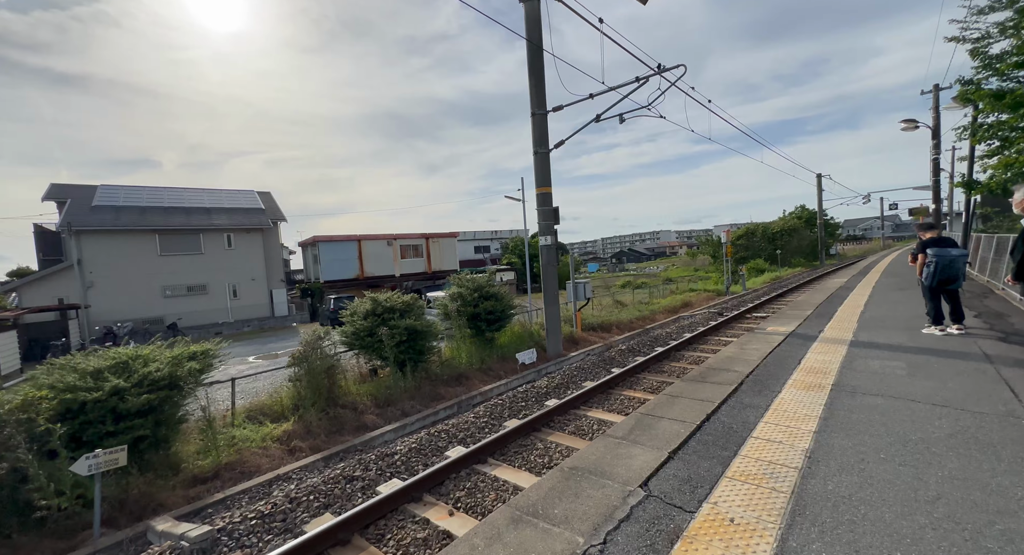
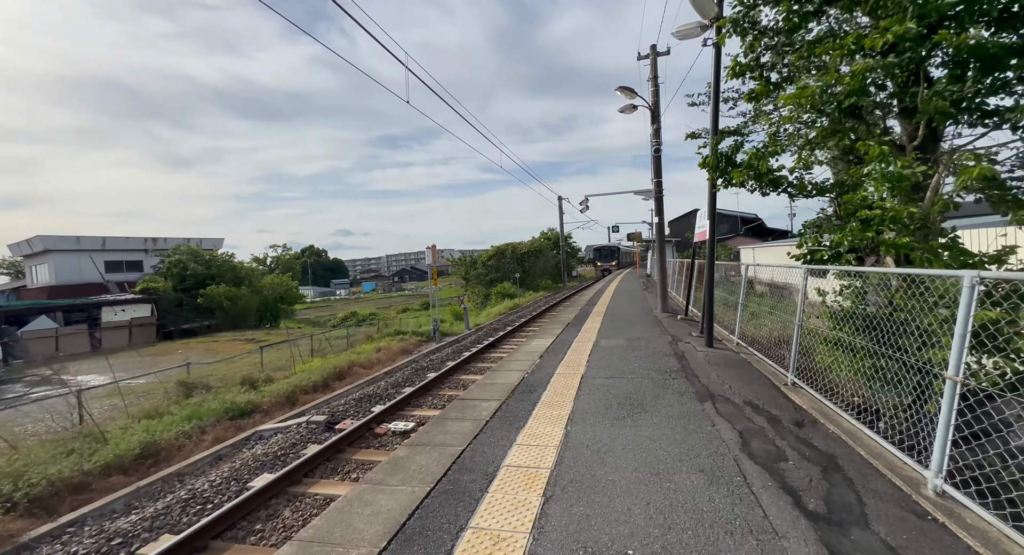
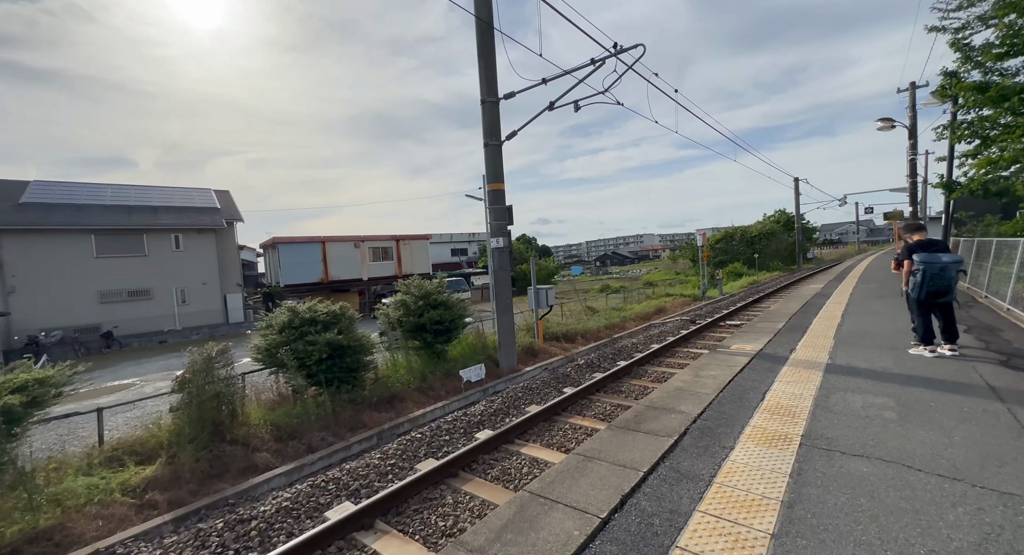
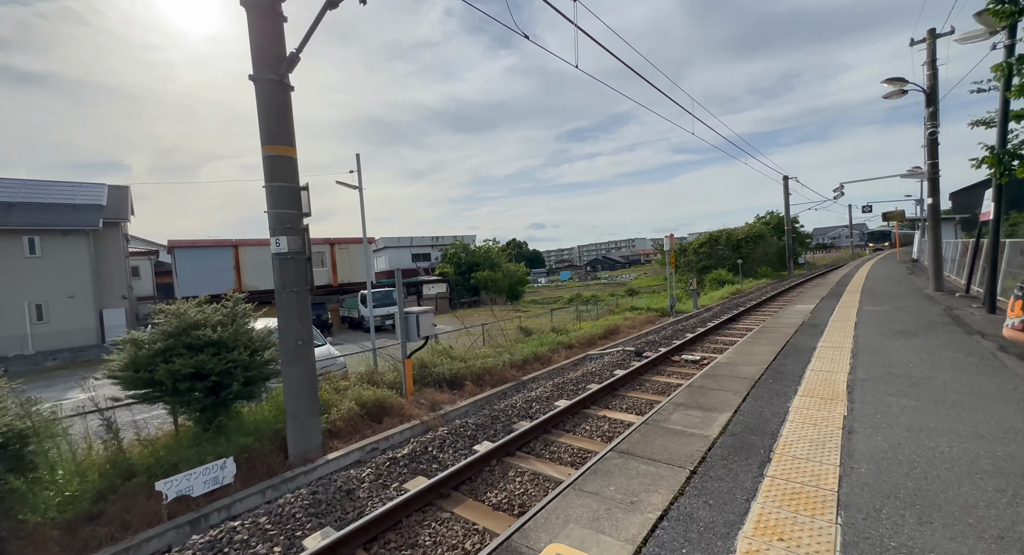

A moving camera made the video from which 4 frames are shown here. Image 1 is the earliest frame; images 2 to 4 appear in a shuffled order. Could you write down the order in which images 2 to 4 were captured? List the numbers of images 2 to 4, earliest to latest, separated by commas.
3, 4, 2
